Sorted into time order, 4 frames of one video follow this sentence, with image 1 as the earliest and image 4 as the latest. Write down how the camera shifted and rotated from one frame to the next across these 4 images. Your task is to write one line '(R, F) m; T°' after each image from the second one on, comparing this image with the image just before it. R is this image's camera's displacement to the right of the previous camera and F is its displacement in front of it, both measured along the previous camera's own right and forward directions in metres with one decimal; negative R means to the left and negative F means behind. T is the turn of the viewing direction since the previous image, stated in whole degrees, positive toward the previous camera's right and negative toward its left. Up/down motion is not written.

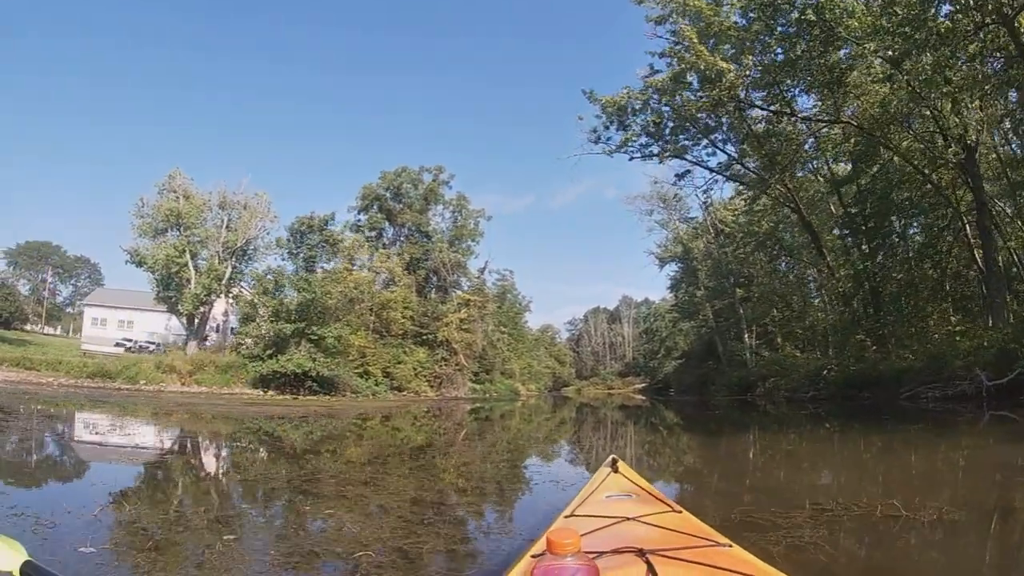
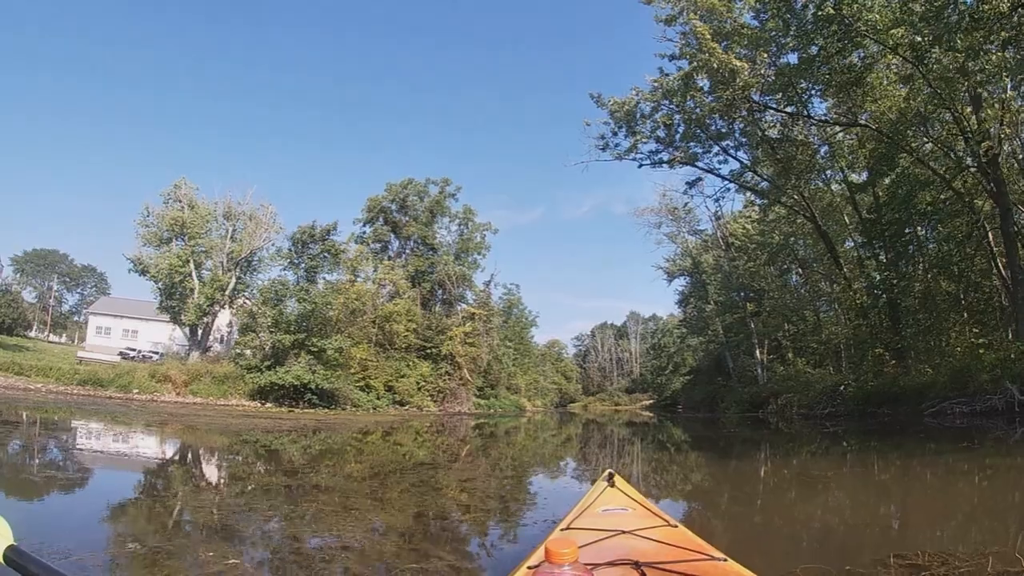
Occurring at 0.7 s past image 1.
(0.0, +0.2) m; -1°
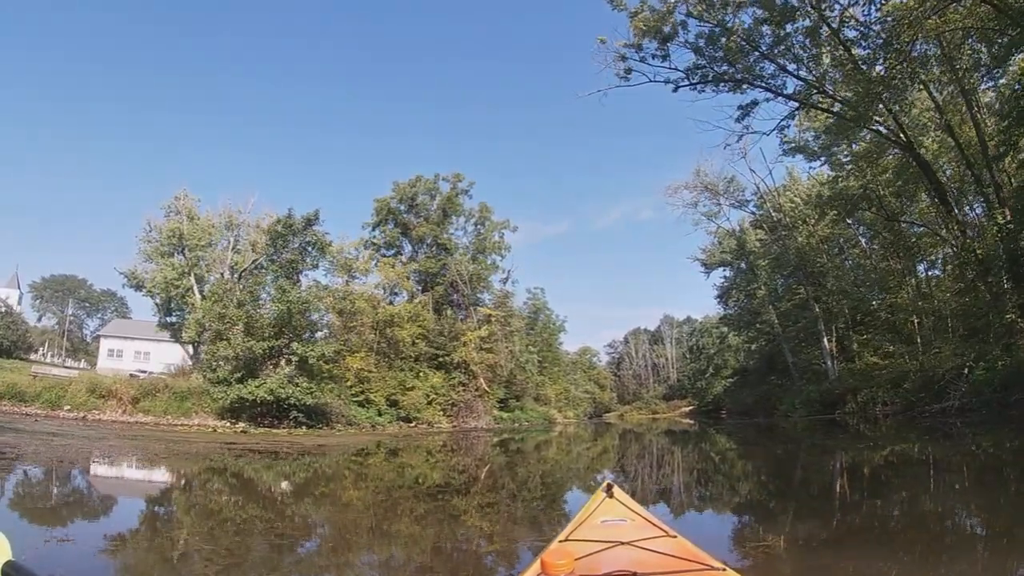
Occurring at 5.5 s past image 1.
(+0.2, +1.3) m; -3°
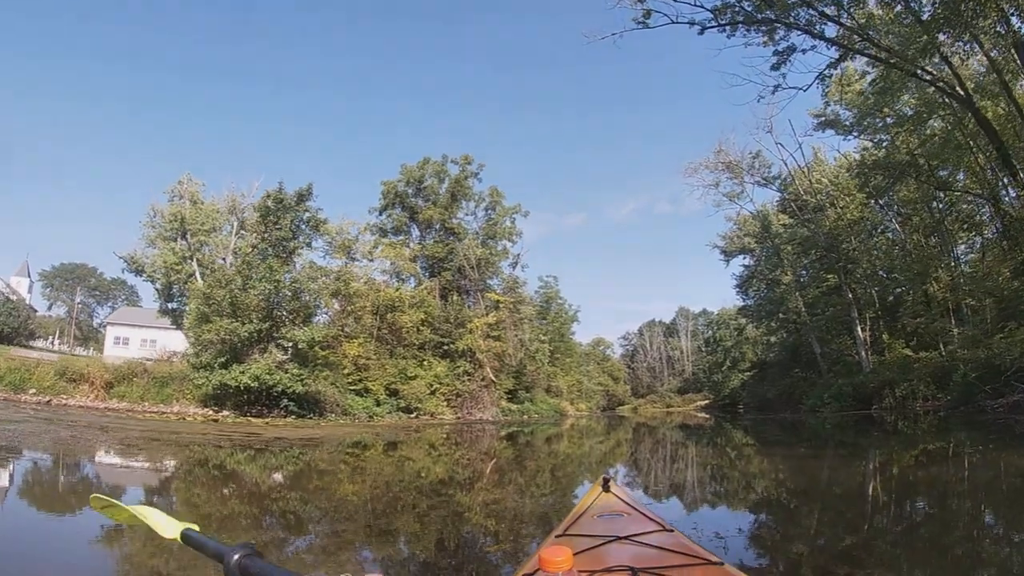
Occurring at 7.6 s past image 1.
(+0.1, +0.5) m; -1°
